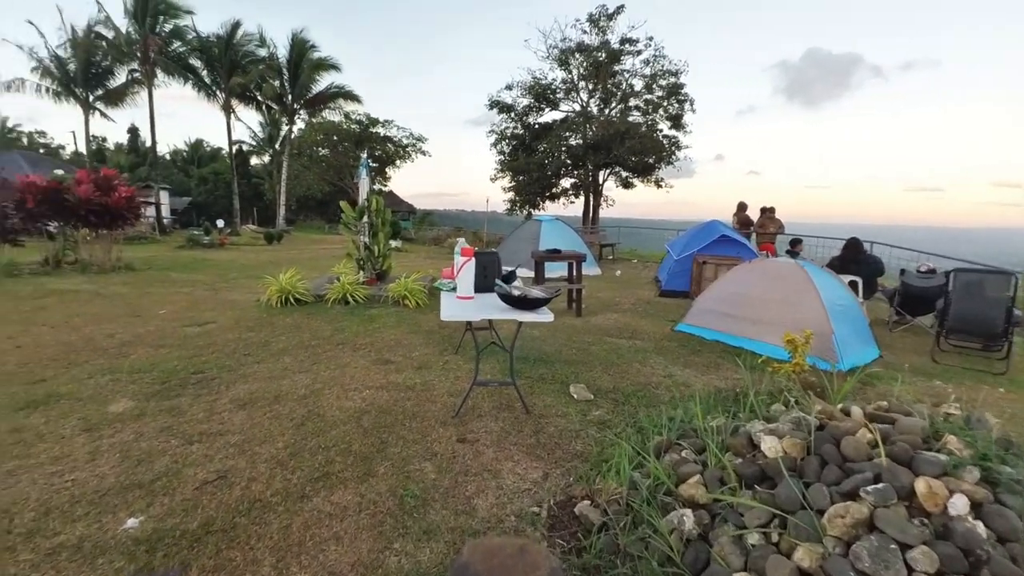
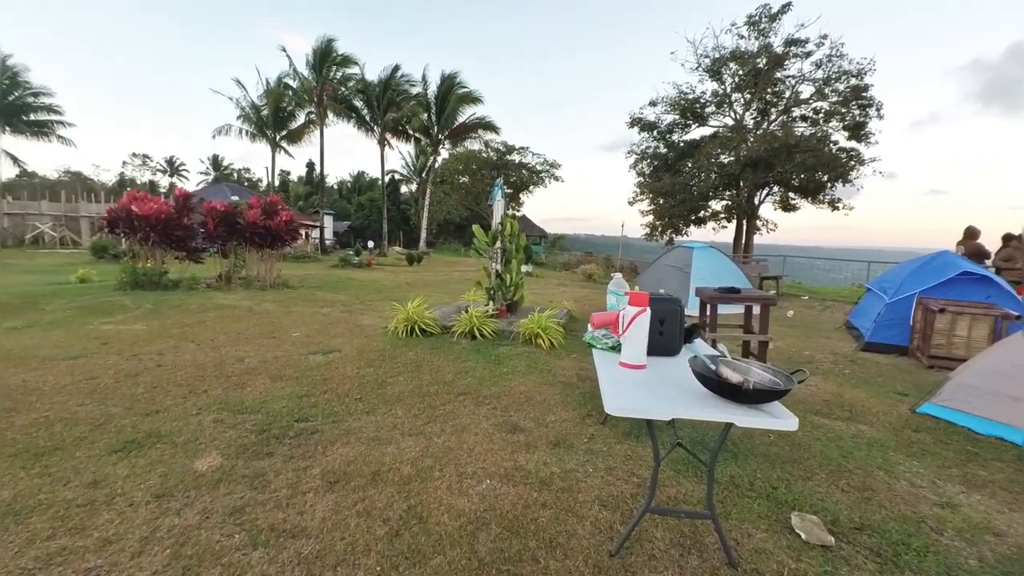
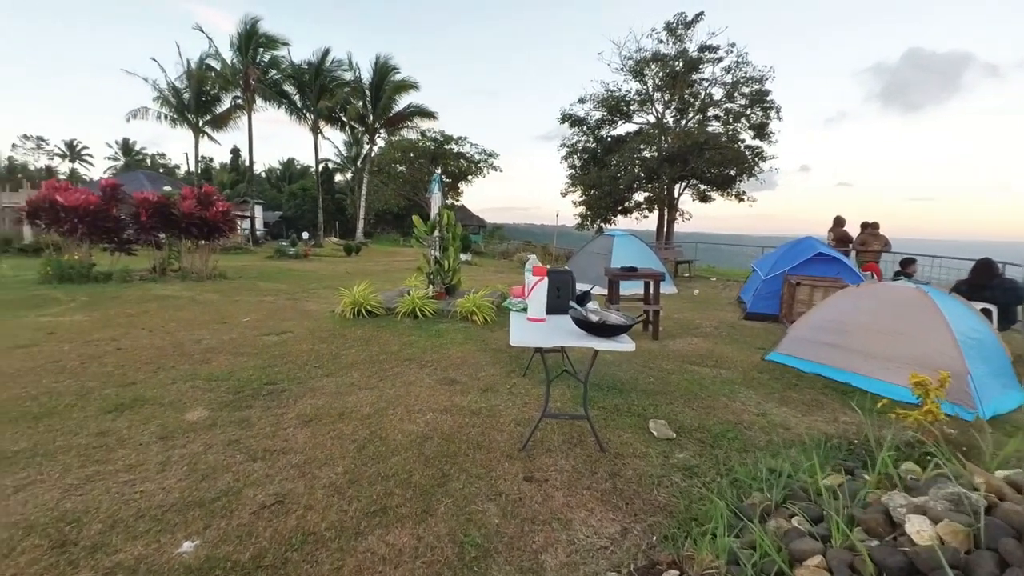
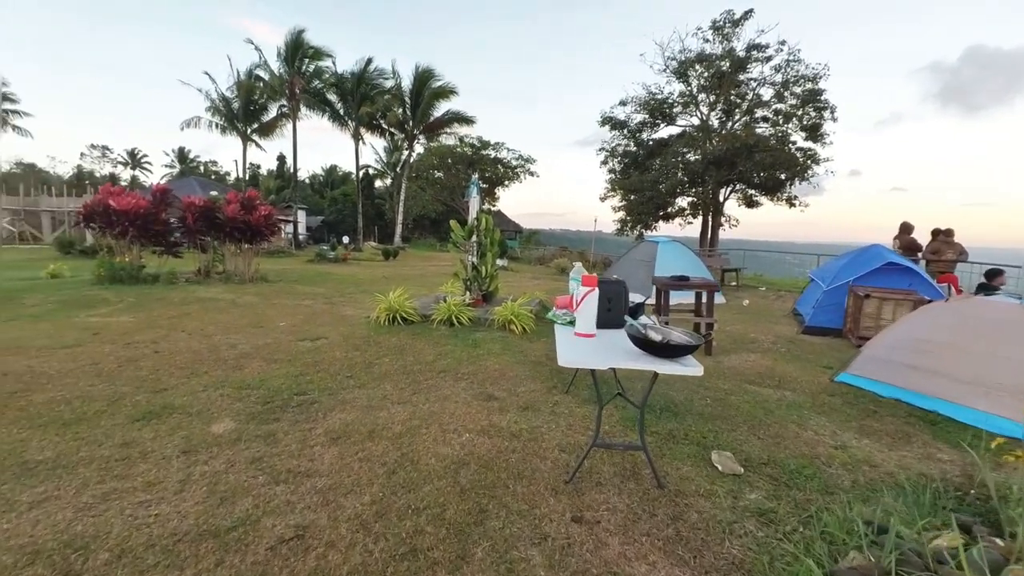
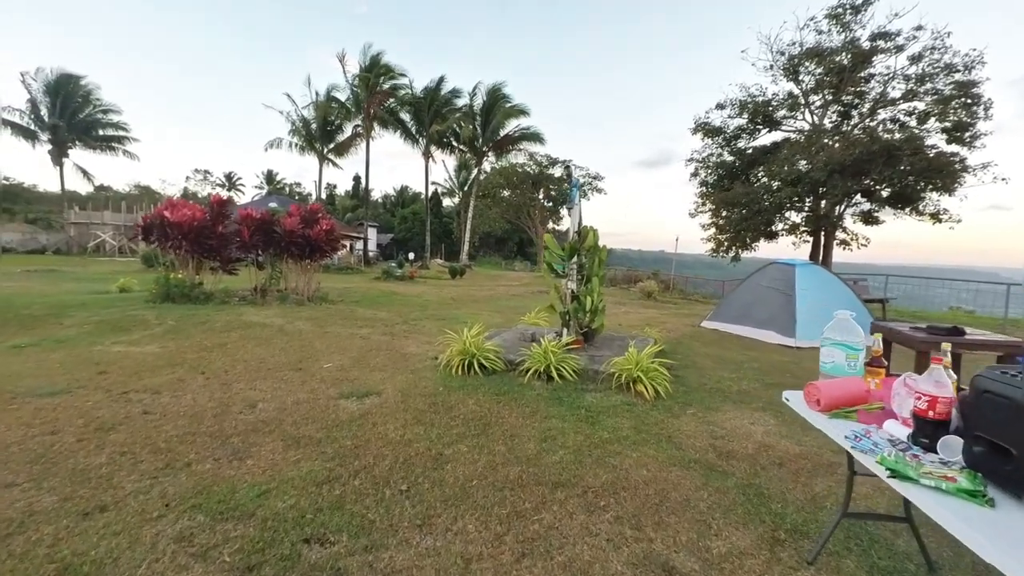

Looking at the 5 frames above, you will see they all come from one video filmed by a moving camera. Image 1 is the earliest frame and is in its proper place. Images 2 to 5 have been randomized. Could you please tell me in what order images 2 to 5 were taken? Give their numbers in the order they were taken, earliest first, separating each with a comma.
3, 4, 2, 5
